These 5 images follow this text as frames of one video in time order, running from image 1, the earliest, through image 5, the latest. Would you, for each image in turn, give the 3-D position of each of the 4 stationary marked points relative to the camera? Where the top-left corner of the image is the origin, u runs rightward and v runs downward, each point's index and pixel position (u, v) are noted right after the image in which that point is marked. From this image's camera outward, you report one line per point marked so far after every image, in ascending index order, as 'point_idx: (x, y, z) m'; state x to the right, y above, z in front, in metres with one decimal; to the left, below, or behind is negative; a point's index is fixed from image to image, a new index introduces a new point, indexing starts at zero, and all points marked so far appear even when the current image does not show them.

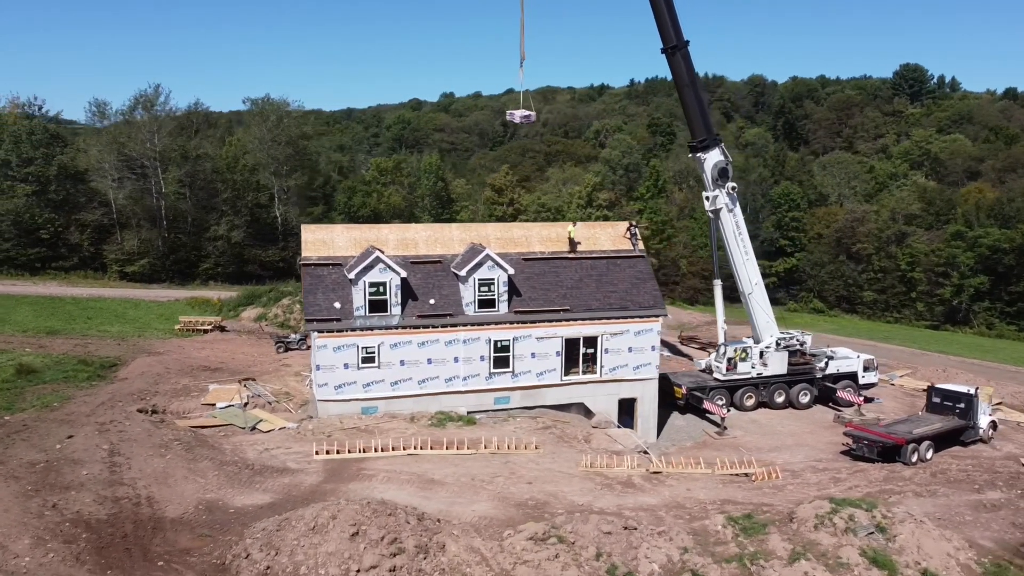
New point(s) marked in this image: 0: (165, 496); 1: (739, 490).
0: (-6.8, -4.1, +15.8) m
1: (+5.4, -4.8, +19.2) m
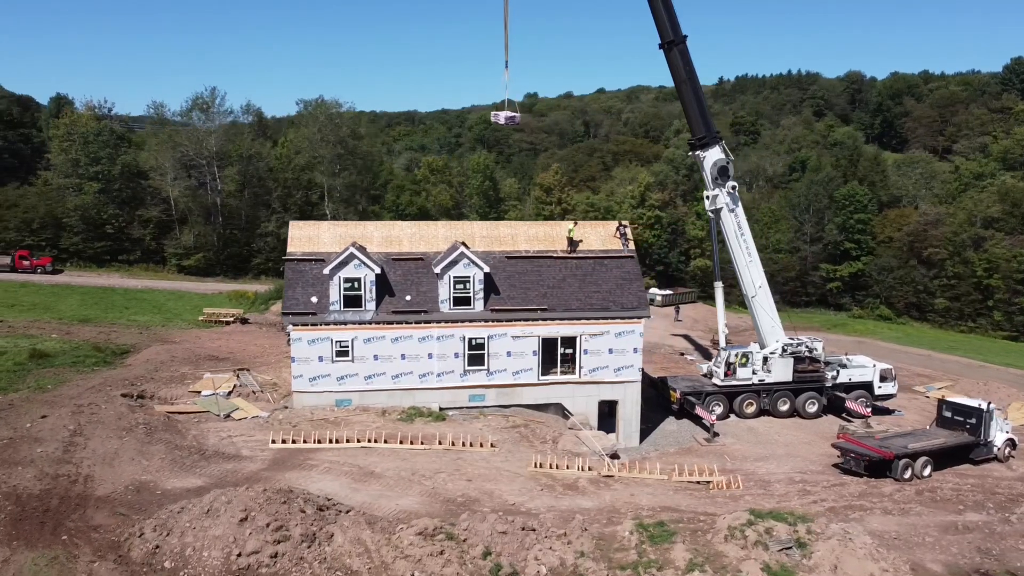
0: (-8.5, -3.9, +16.7) m
1: (+4.1, -4.9, +18.6) m
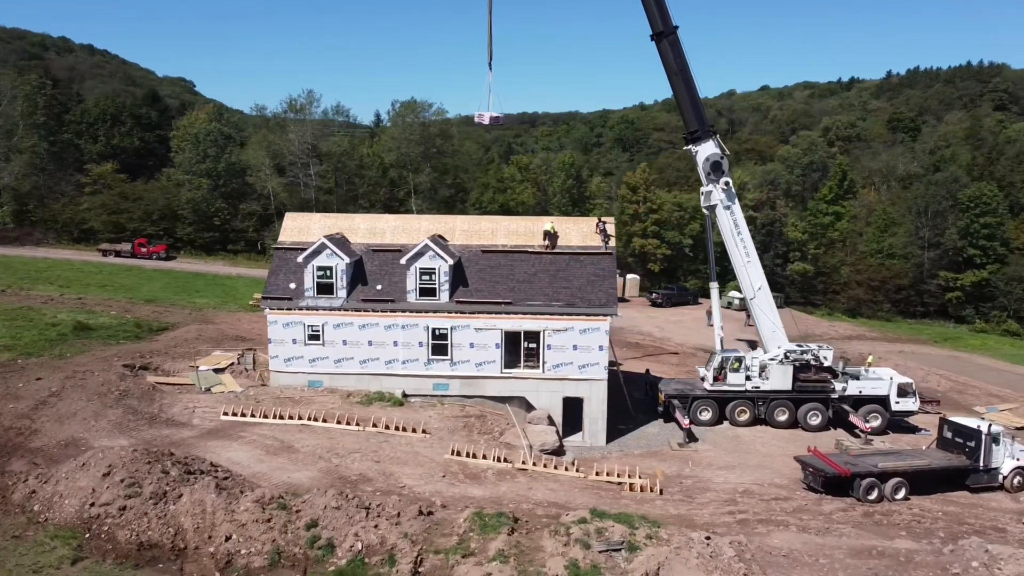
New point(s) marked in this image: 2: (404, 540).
0: (-10.9, -3.4, +19.0) m
1: (+1.7, -4.8, +18.4) m
2: (-1.9, -4.5, +14.5) m
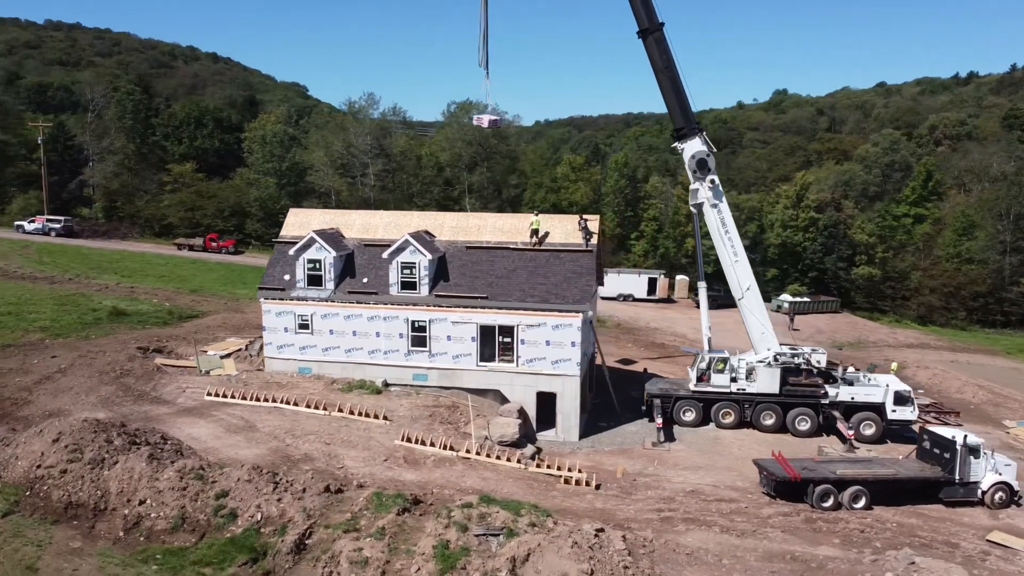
0: (-12.3, -3.0, +21.1) m
1: (+0.1, -4.6, +18.7) m
2: (-4.0, -4.3, +15.4) m
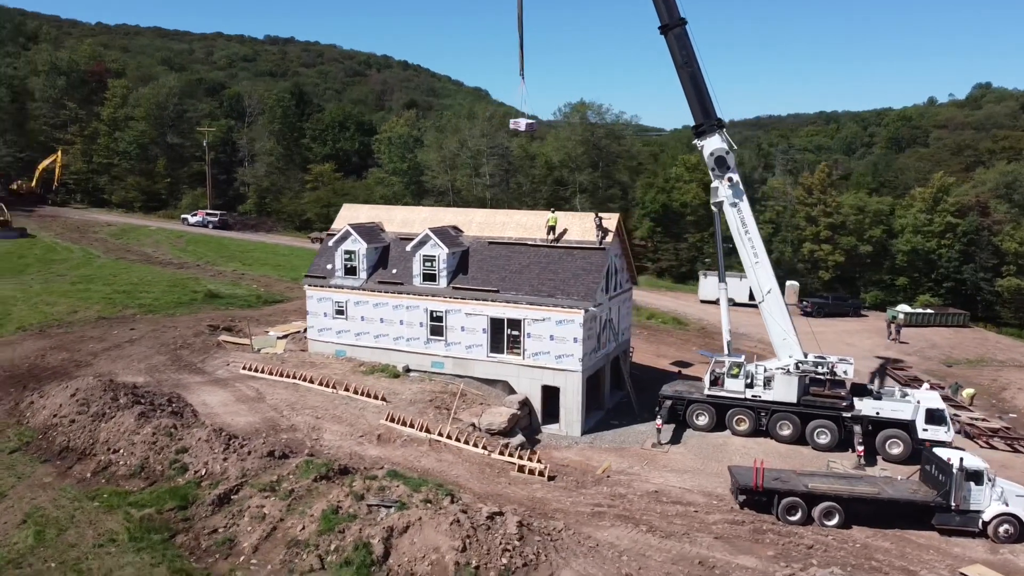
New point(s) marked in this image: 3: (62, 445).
0: (-12.6, -2.4, +24.6) m
1: (-1.1, -4.4, +19.6) m
2: (-5.9, -3.9, +17.2) m
3: (-10.4, -3.6, +18.6) m
